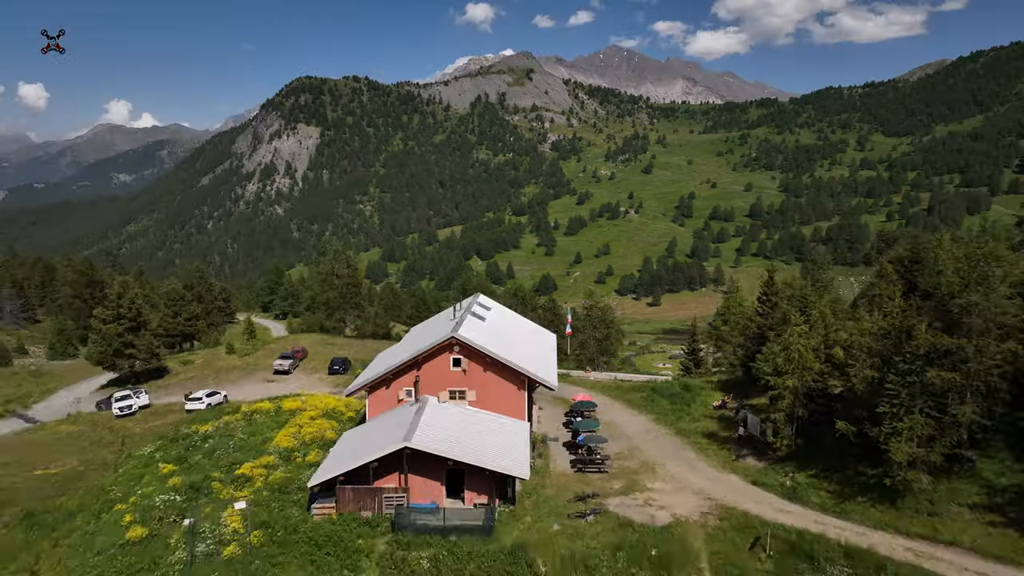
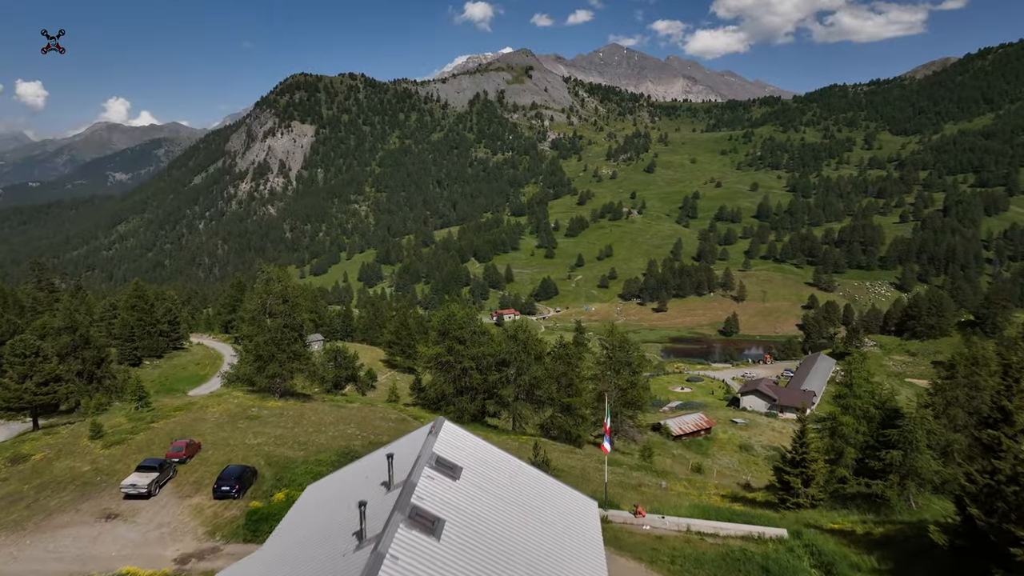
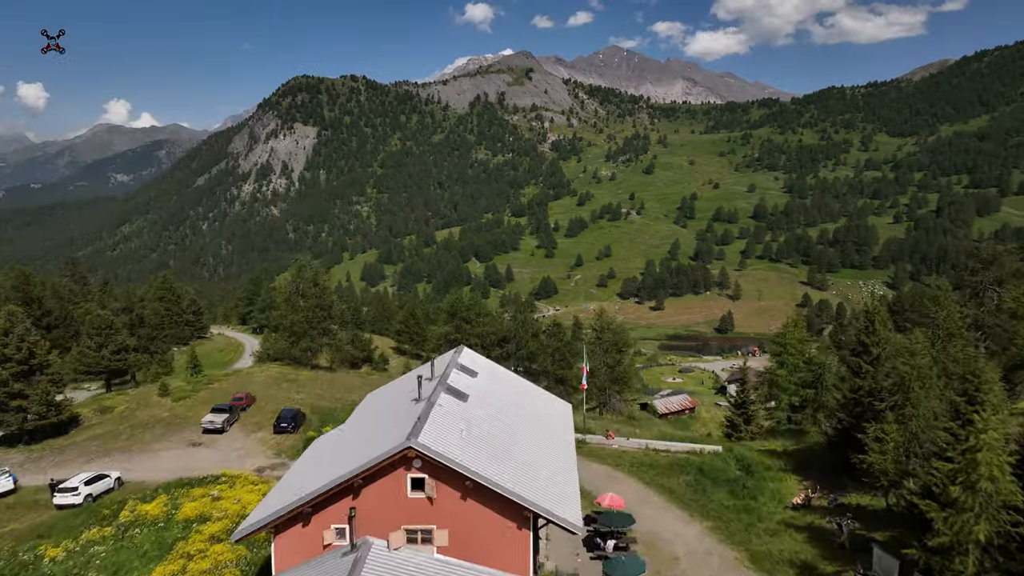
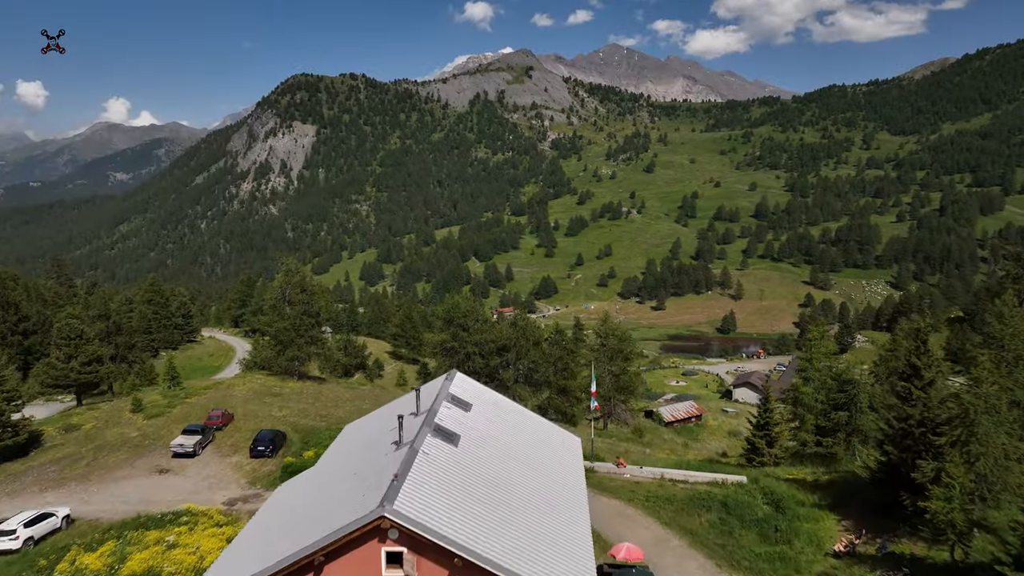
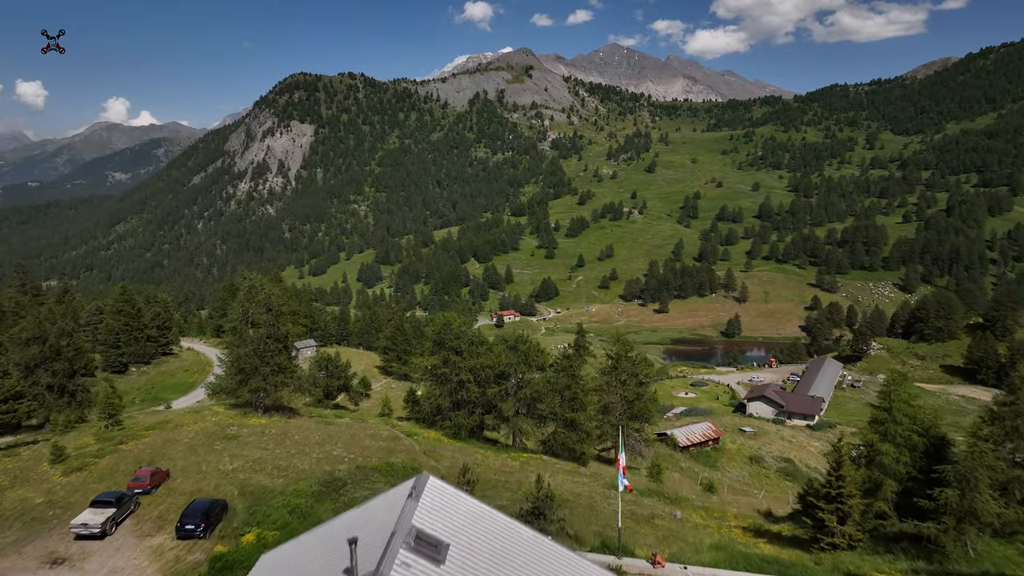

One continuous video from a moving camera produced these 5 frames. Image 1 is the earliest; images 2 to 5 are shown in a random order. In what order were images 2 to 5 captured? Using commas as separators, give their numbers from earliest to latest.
3, 4, 2, 5
